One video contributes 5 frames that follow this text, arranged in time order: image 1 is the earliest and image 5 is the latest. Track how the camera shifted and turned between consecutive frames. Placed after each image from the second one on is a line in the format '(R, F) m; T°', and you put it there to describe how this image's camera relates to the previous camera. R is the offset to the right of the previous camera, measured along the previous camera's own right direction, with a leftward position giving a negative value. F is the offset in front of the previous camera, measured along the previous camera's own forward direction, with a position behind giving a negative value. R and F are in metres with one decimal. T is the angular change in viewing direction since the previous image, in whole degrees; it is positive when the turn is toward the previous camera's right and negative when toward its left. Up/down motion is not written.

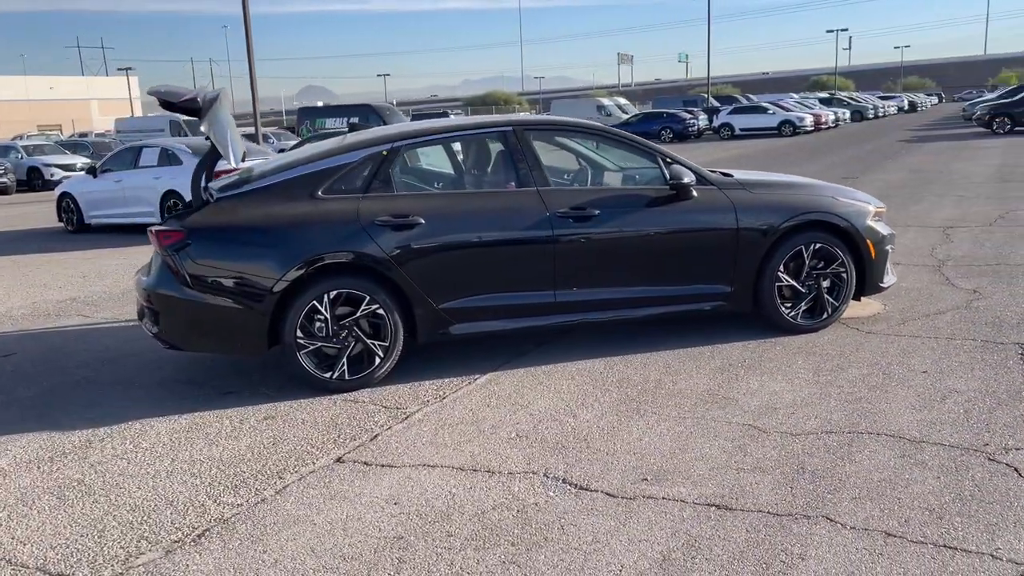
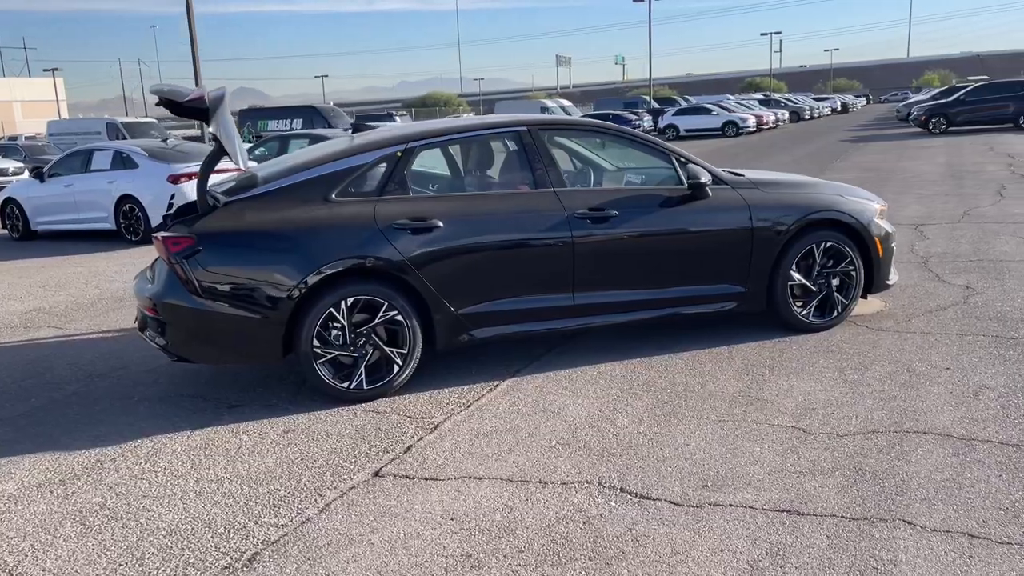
(-0.5, +0.2) m; +4°
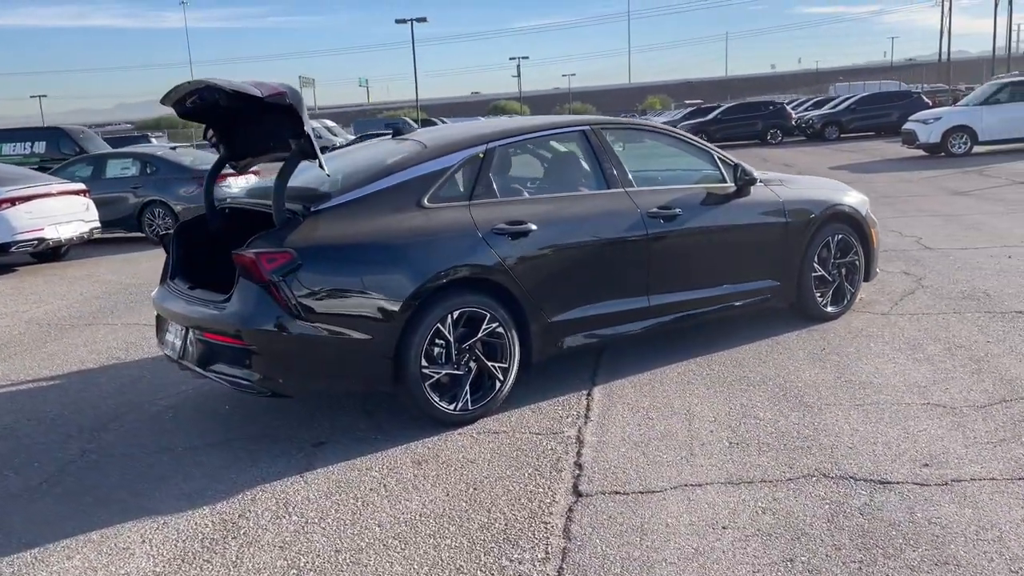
(-2.0, +0.5) m; +15°
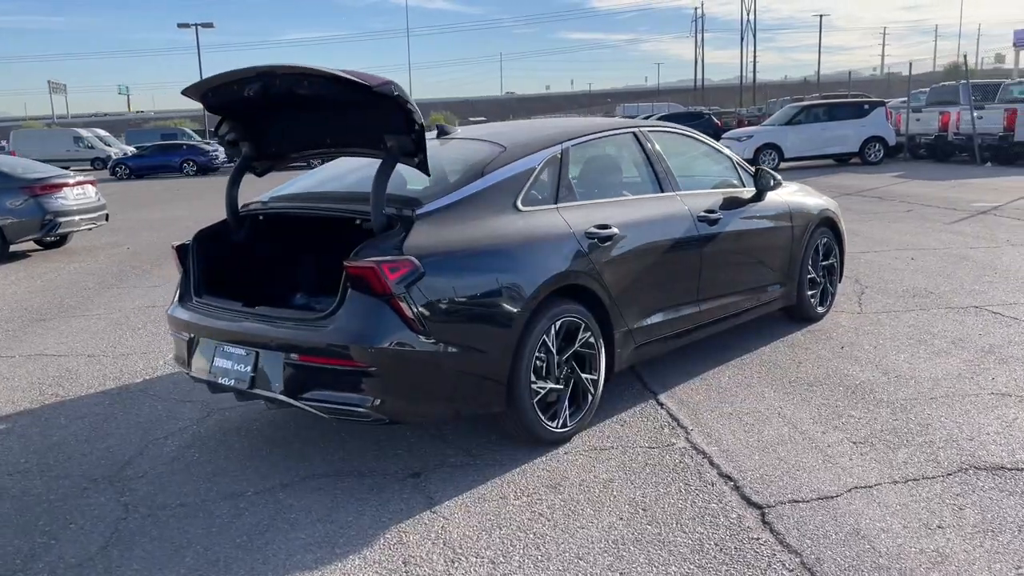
(-1.6, +0.5) m; +14°
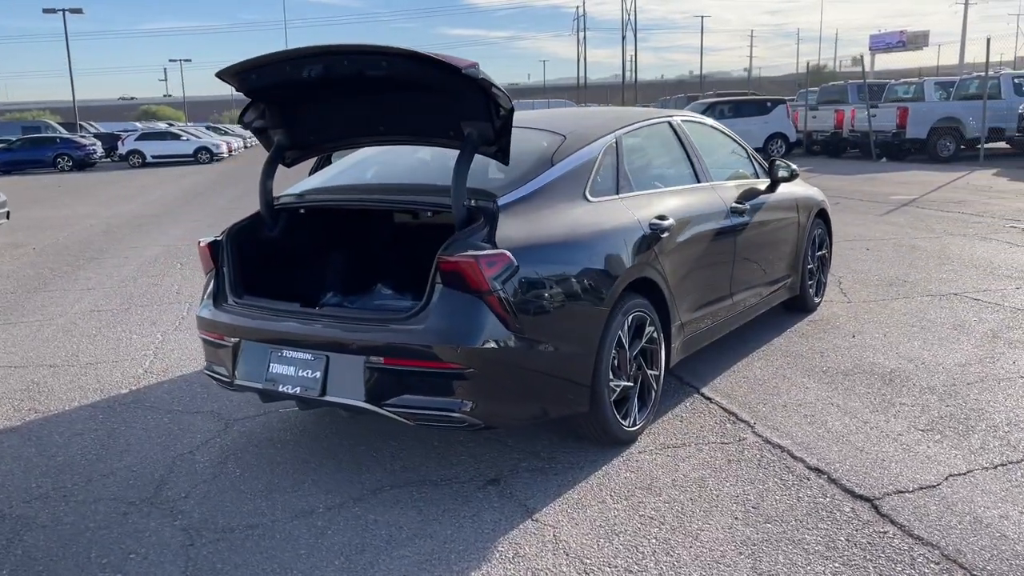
(-0.9, +0.3) m; +7°
